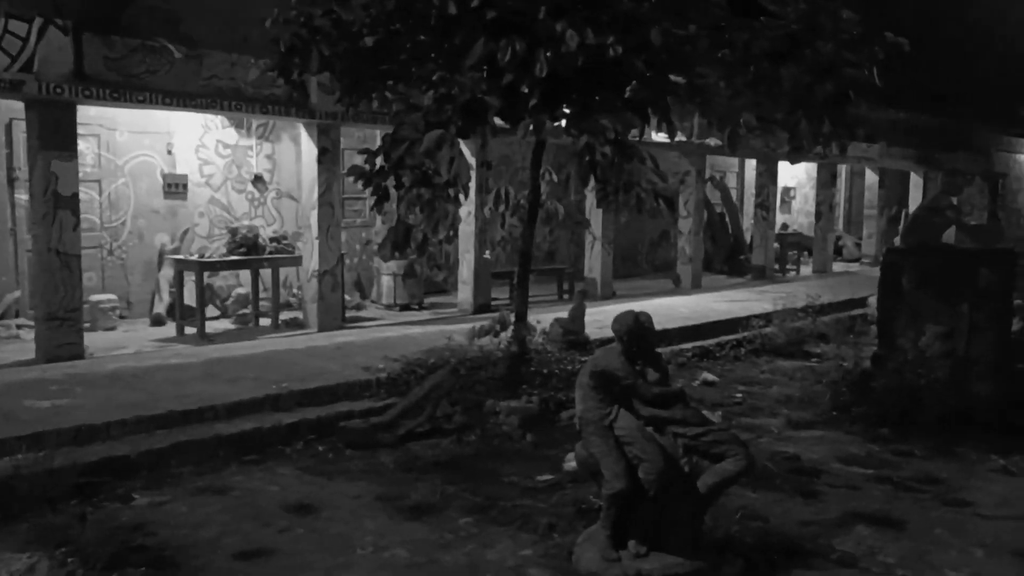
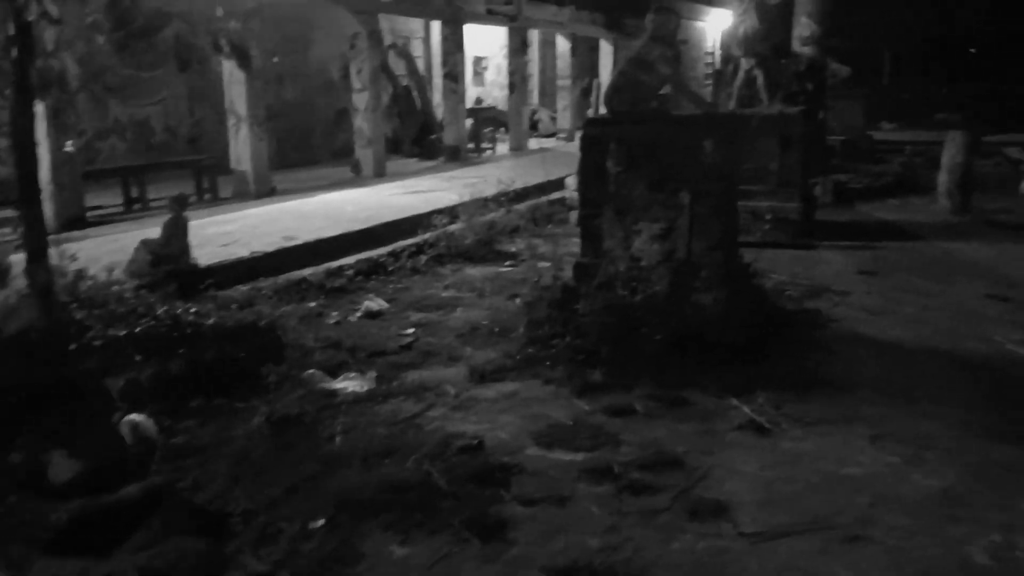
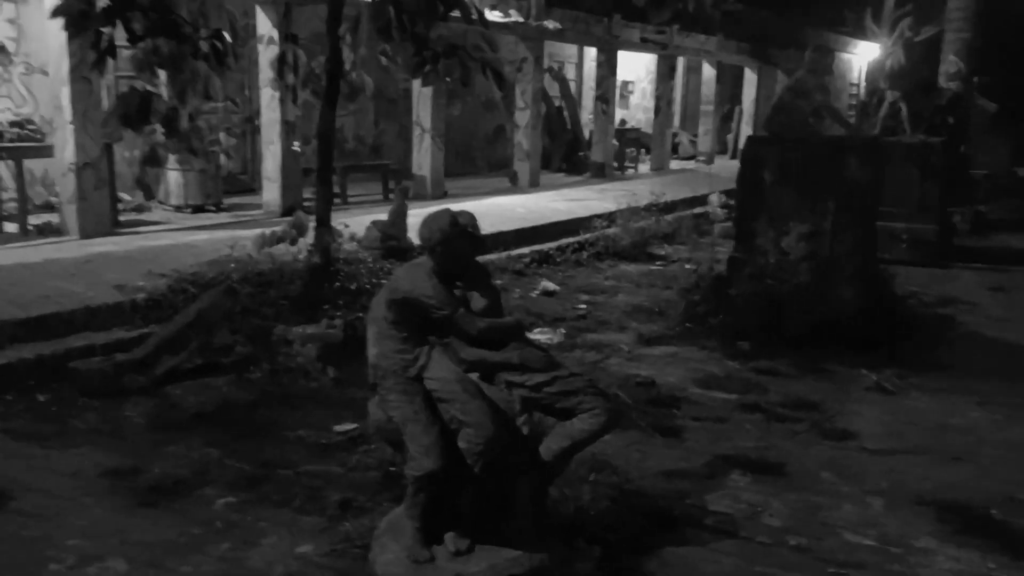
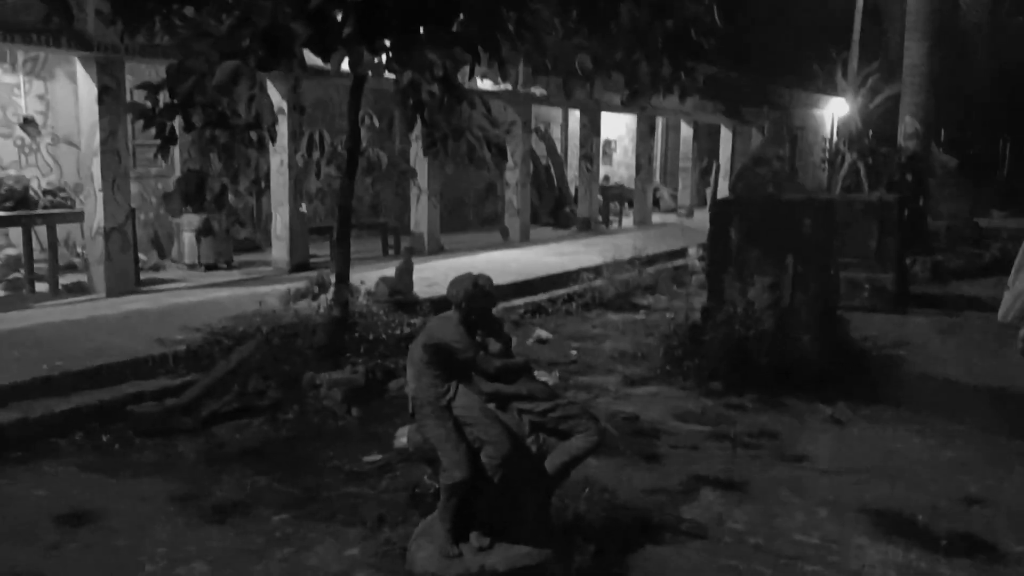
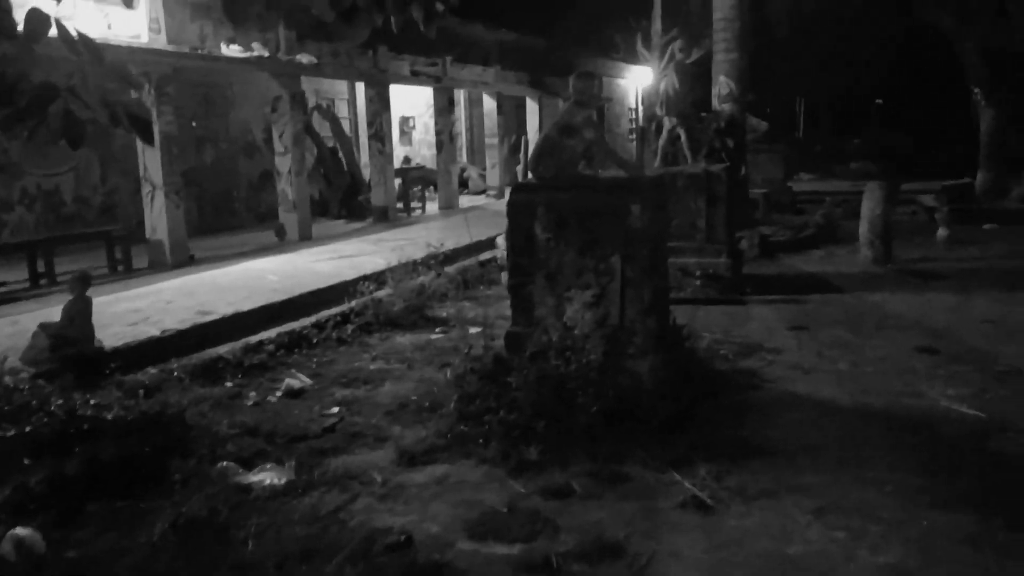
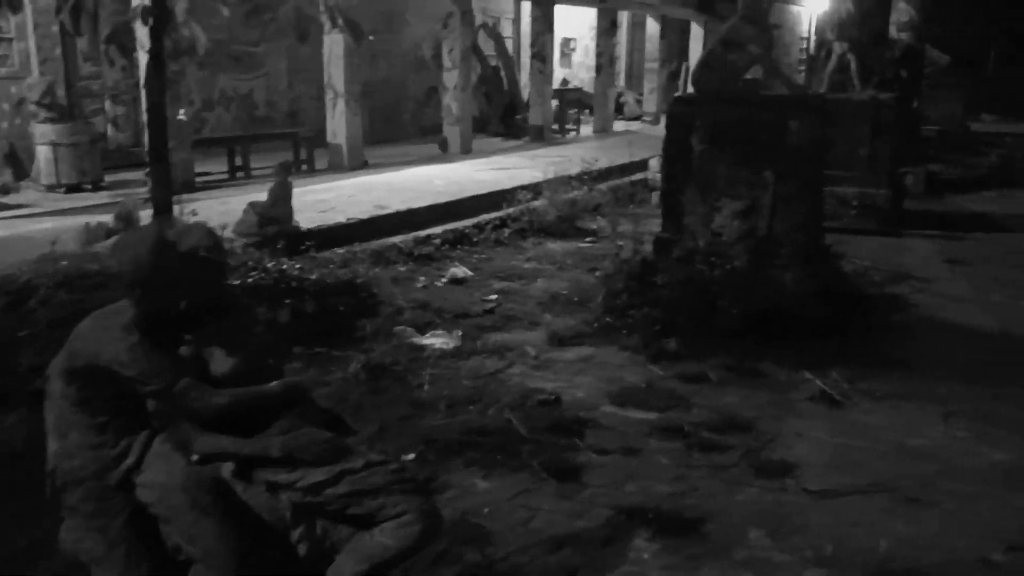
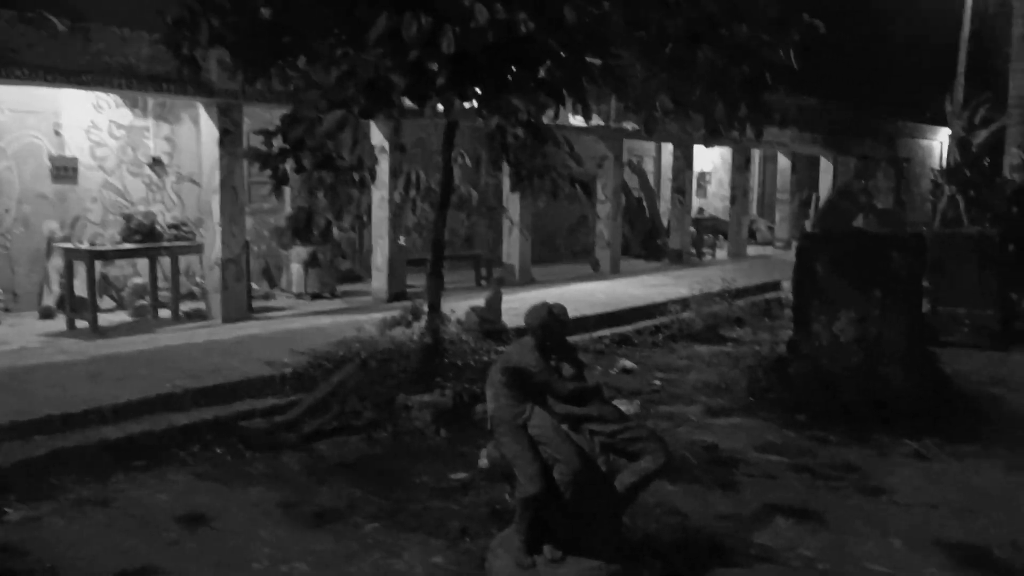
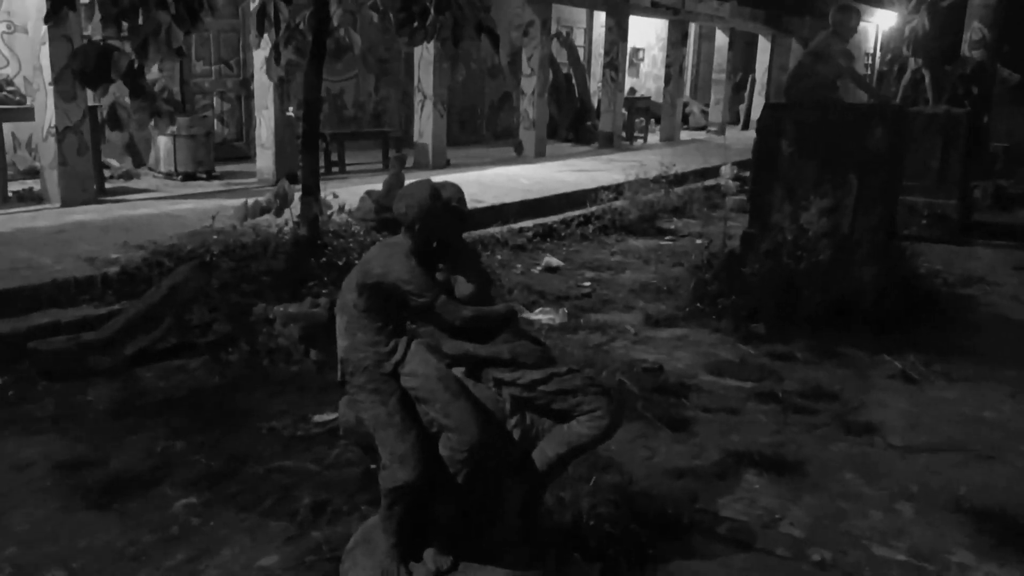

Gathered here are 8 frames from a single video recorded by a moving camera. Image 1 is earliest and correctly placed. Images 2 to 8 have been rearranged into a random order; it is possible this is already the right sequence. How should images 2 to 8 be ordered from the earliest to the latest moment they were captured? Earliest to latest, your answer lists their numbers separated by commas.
7, 4, 3, 8, 6, 2, 5
